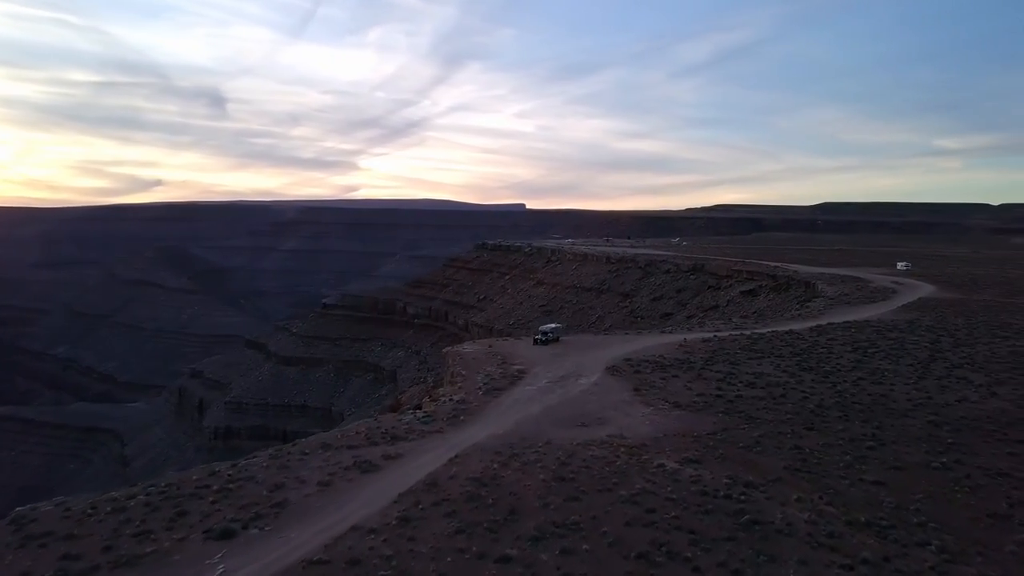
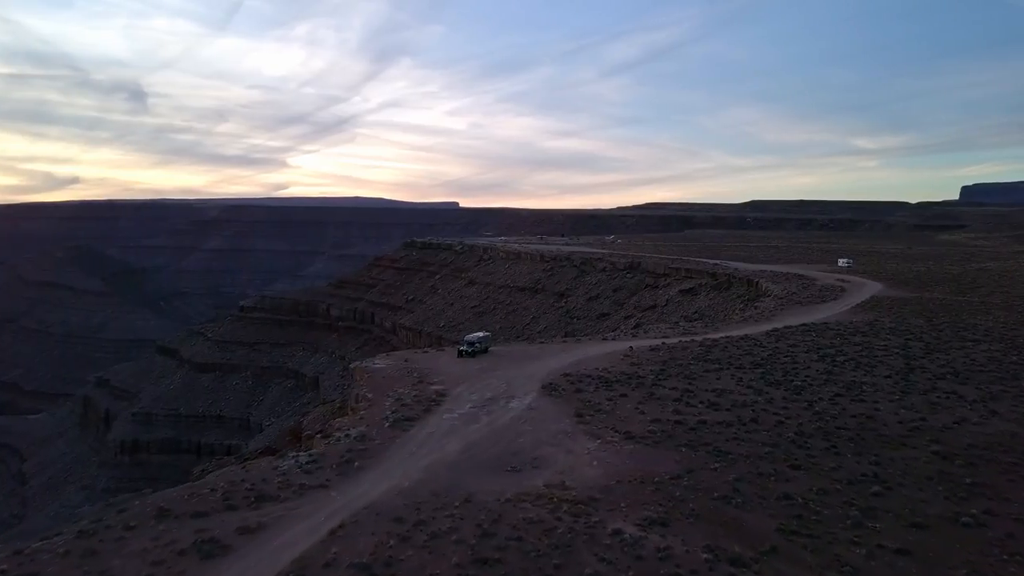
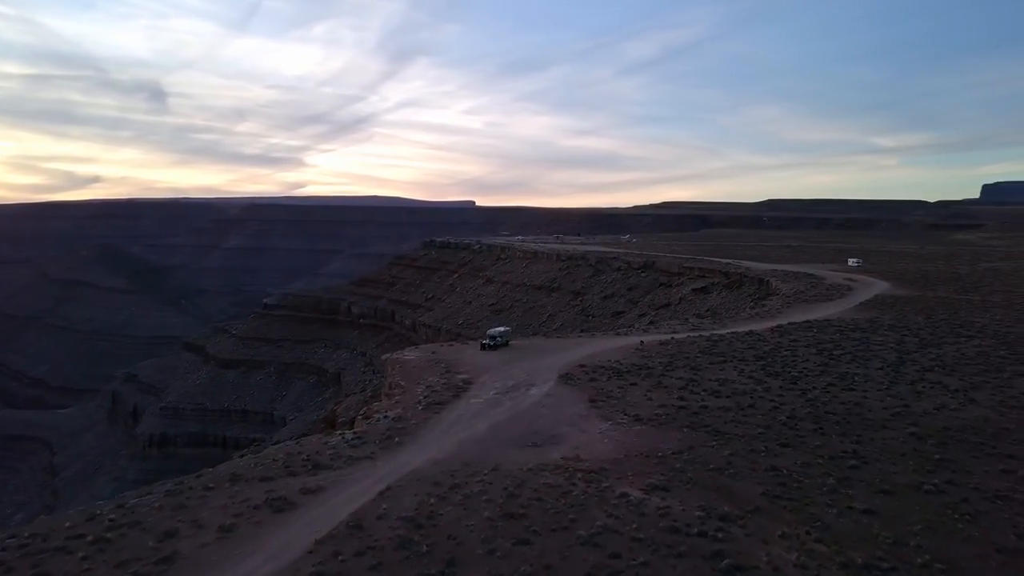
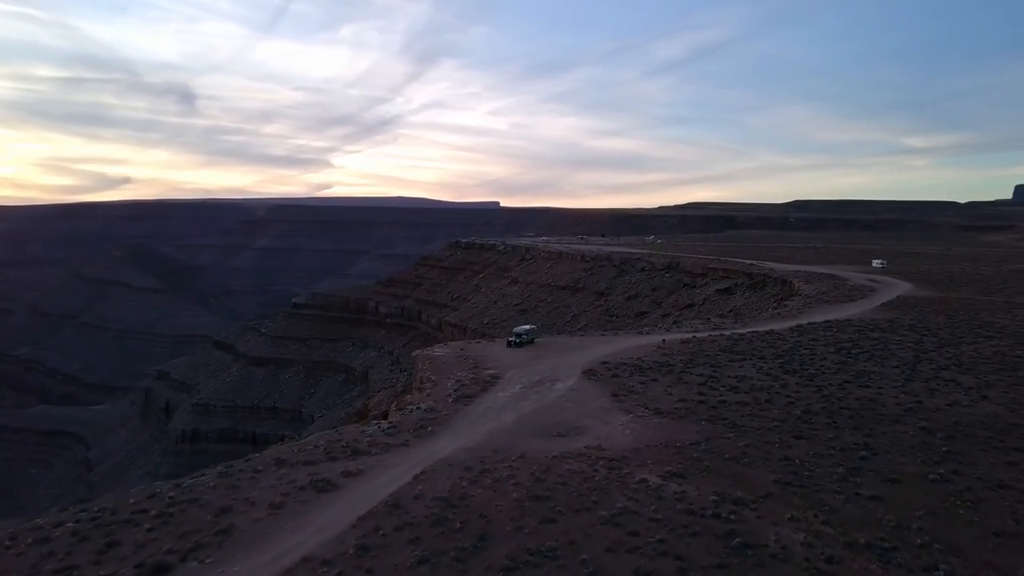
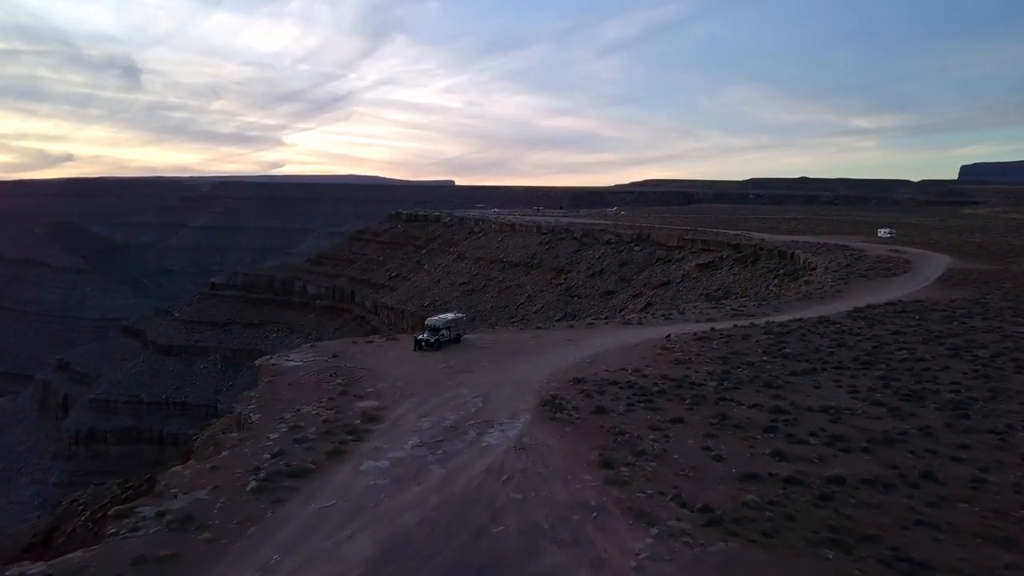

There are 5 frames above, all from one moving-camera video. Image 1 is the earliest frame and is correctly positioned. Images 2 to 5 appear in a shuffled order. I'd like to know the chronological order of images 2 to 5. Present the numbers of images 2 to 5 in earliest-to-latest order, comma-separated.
4, 3, 2, 5
